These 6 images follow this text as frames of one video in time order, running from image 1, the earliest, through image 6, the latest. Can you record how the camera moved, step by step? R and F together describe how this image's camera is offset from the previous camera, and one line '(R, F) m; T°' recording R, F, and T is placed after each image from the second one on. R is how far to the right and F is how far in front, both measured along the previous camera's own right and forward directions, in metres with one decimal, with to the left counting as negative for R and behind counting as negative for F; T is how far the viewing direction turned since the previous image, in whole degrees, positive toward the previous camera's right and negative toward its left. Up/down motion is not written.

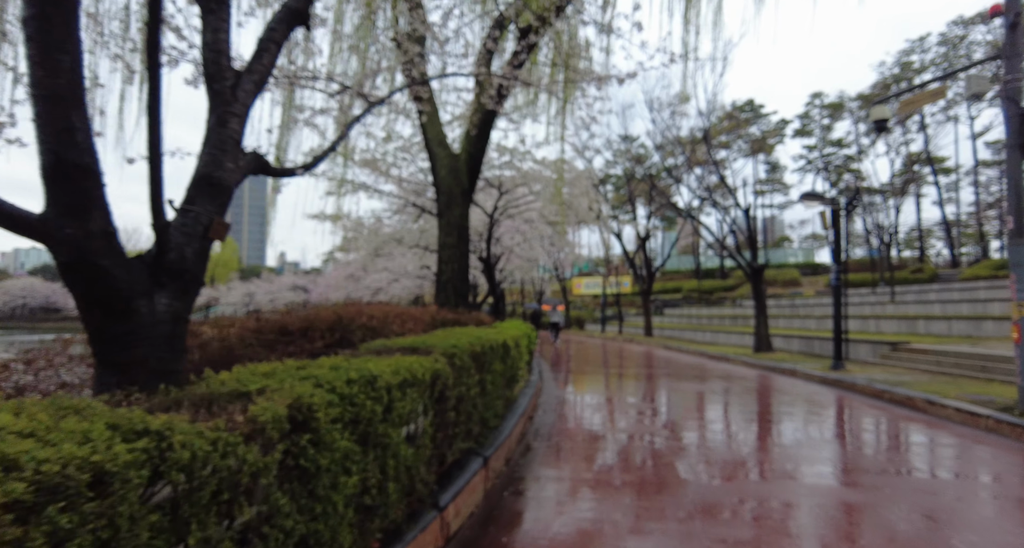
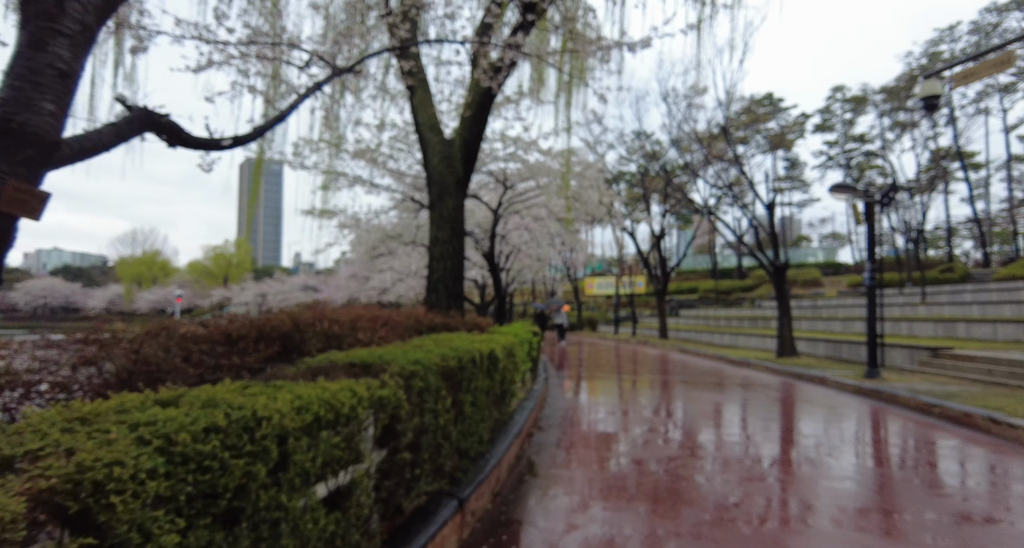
(+0.2, +0.8) m; -1°
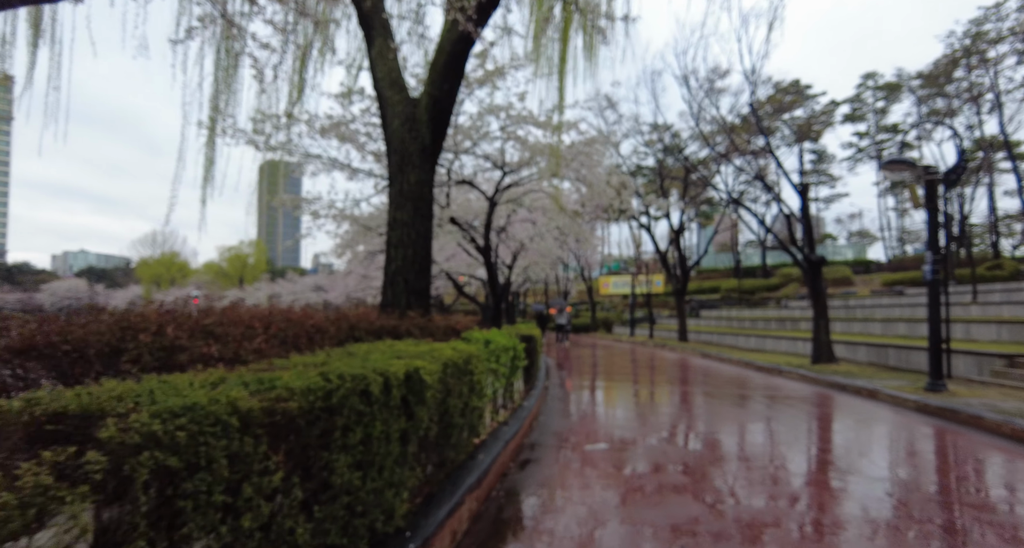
(+0.4, +1.5) m; -2°
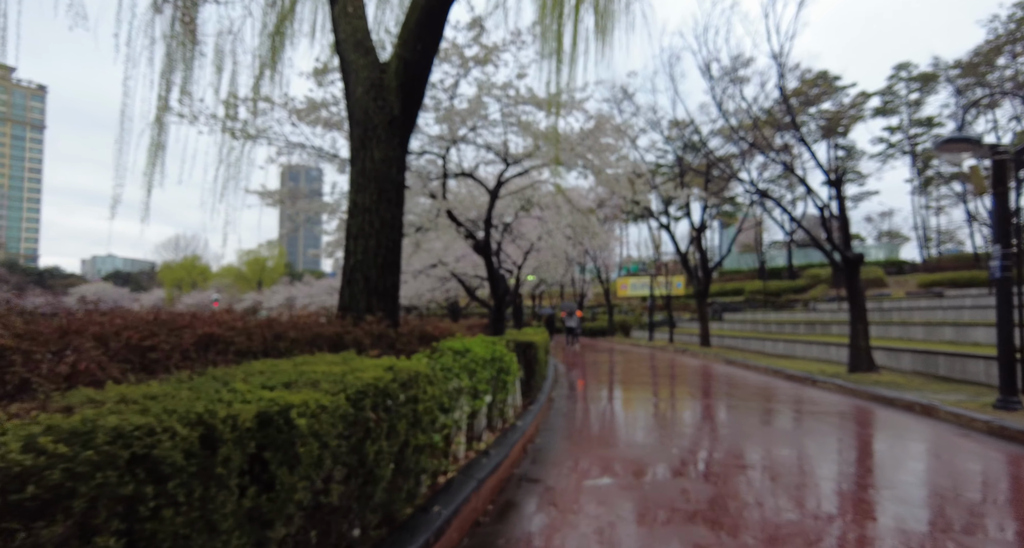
(+0.3, +1.0) m; -2°
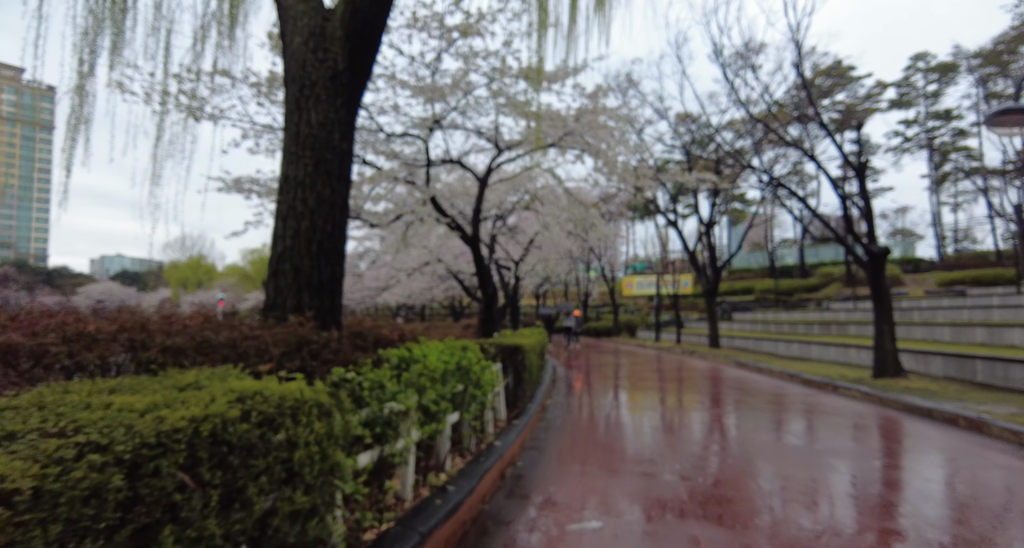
(+0.3, +0.9) m; -1°
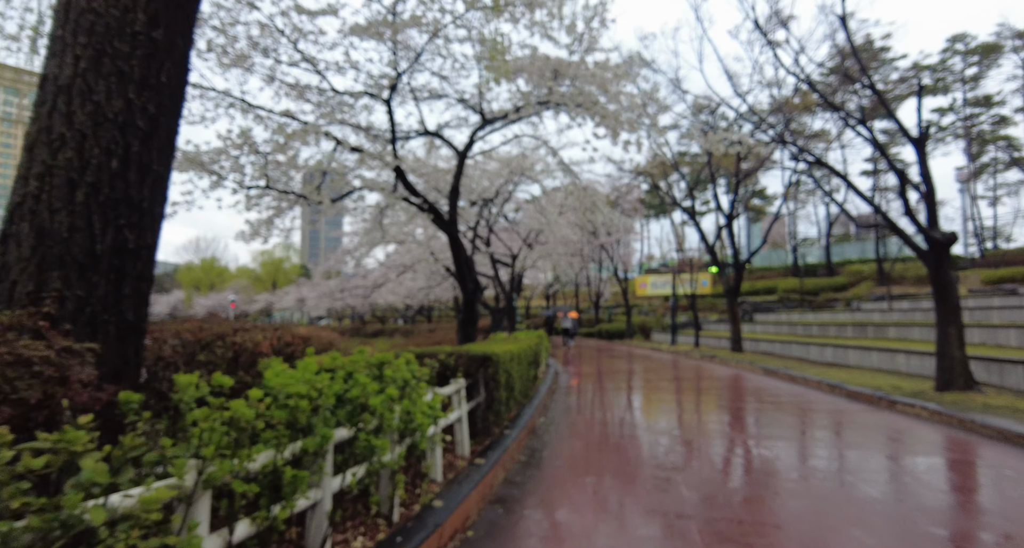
(+0.4, +1.7) m; -1°
